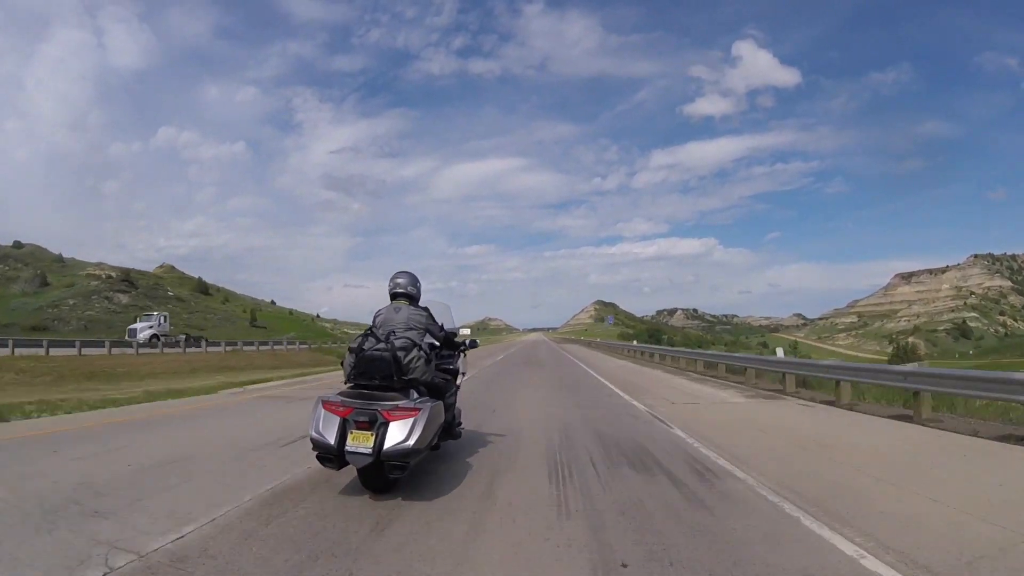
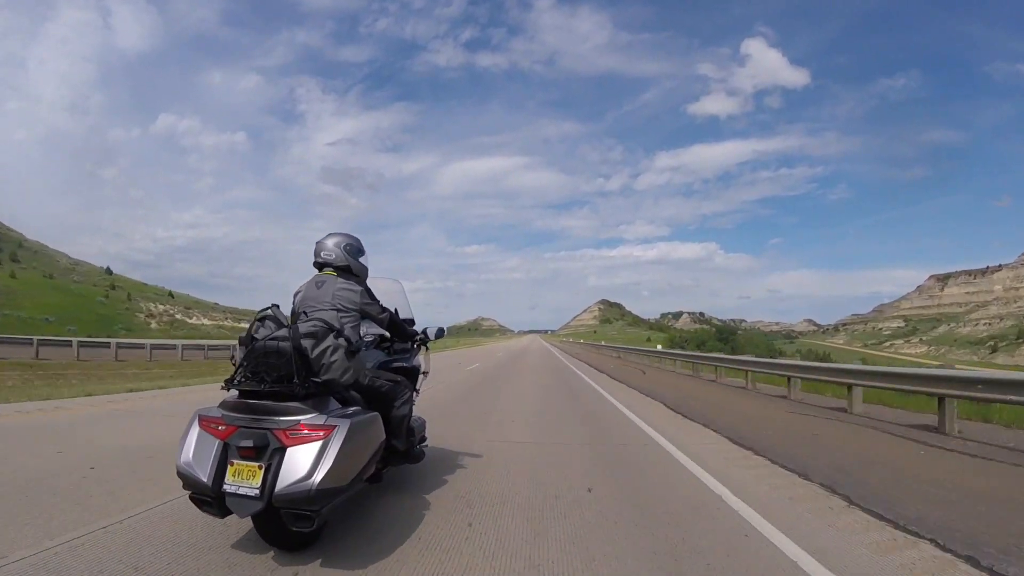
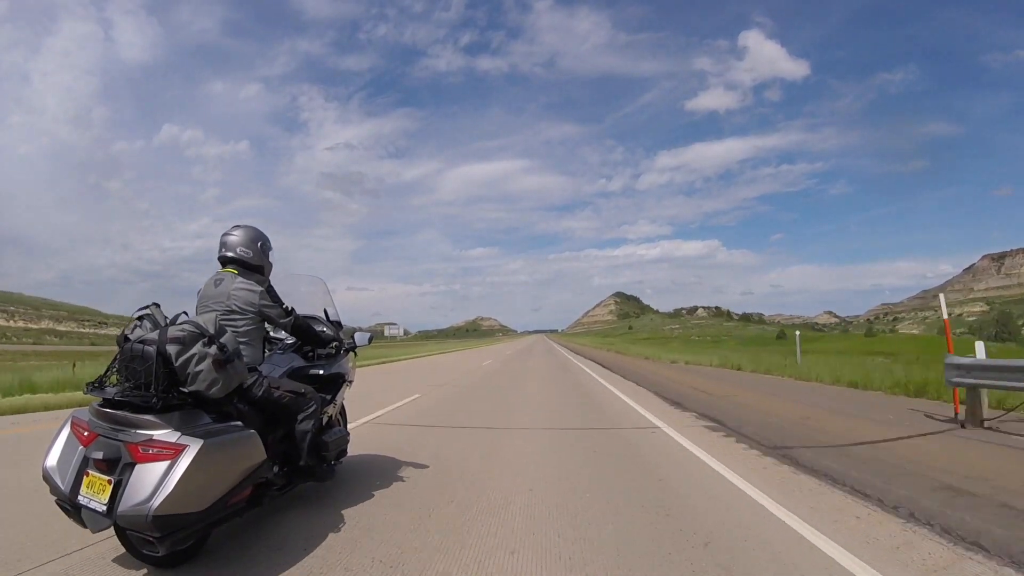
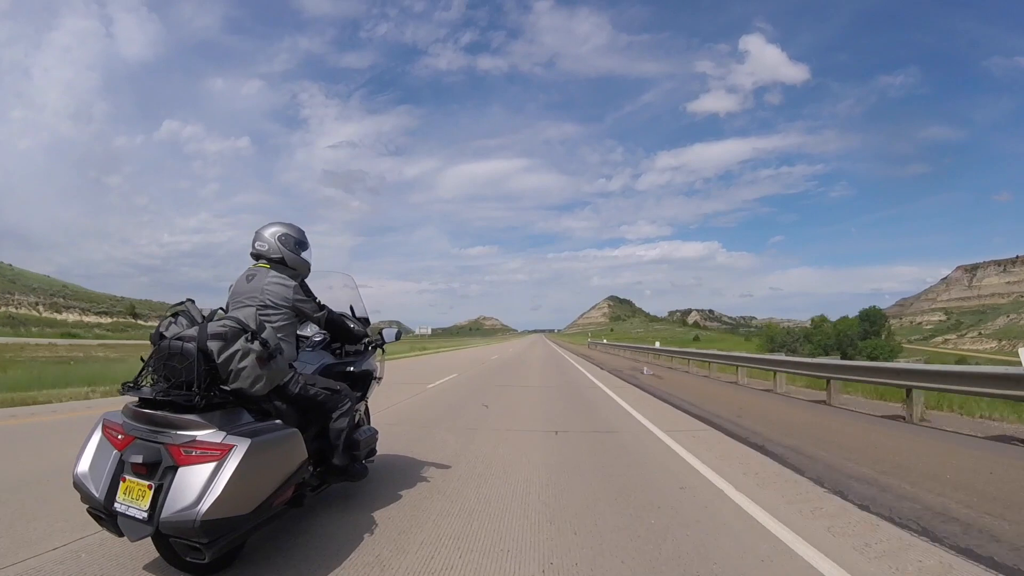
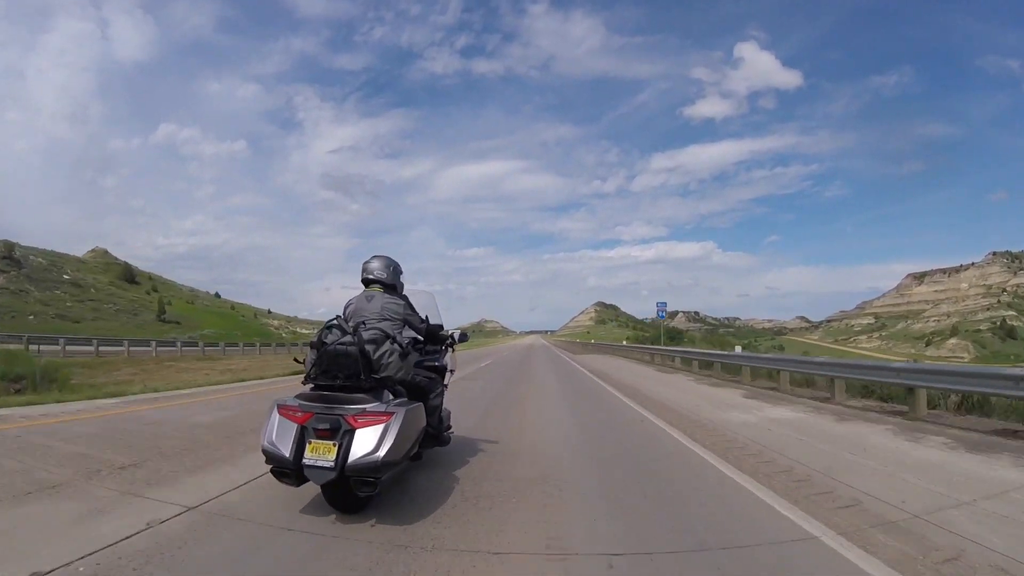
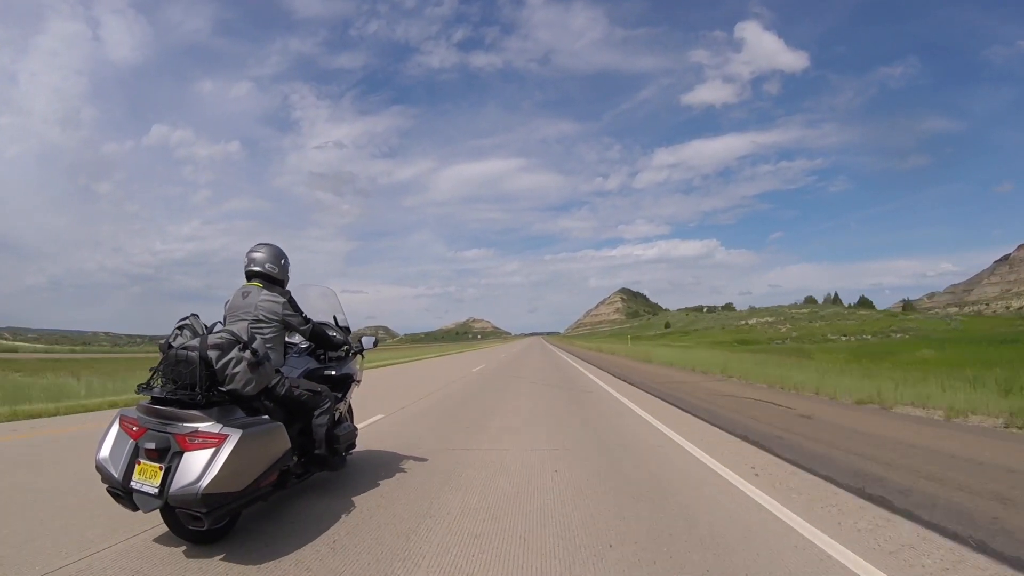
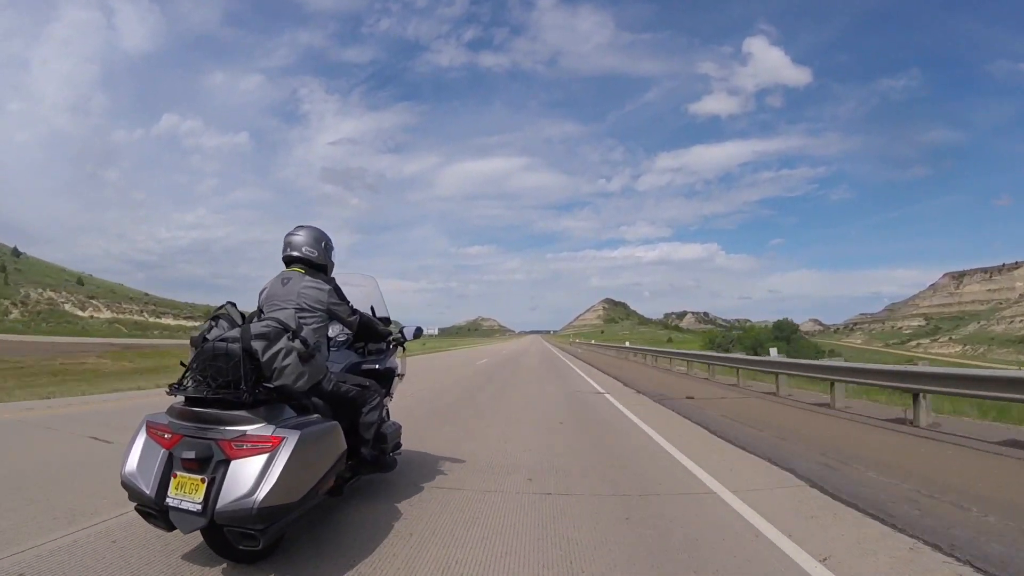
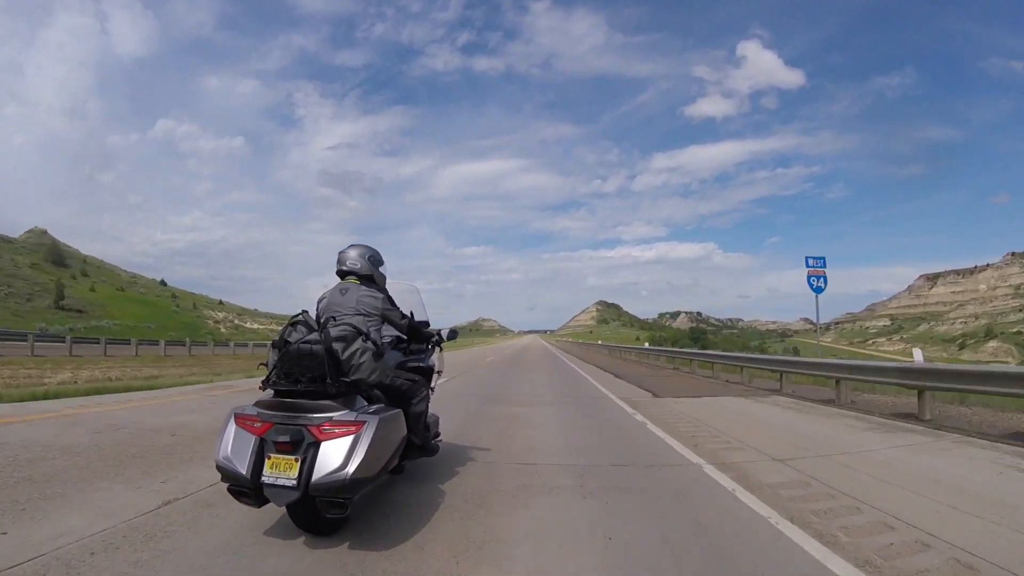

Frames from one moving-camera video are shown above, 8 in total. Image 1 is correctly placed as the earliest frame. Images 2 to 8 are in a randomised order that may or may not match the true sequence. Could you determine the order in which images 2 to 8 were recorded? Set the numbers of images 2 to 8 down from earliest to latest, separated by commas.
5, 8, 2, 7, 4, 3, 6
